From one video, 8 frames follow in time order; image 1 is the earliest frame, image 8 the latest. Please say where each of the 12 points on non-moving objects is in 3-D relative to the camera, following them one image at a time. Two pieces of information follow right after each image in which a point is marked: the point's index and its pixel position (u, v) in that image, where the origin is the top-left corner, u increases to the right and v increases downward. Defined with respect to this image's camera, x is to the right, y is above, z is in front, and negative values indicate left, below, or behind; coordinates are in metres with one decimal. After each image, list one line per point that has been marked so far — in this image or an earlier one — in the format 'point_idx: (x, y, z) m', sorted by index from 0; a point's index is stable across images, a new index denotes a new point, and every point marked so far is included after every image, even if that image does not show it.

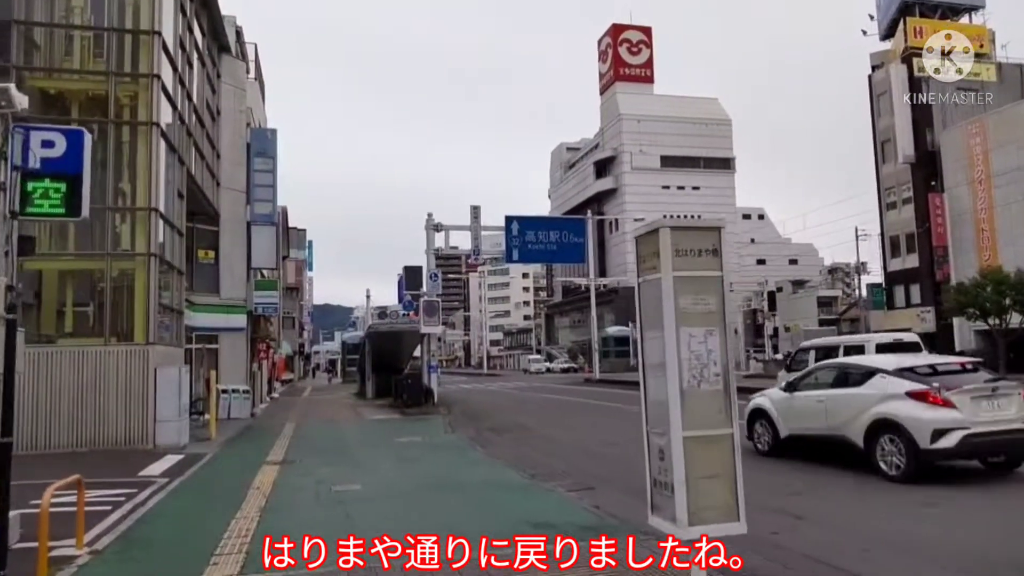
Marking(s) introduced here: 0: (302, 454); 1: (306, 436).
0: (-4.2, -3.4, +16.0) m
1: (-5.3, -3.7, +19.9) m
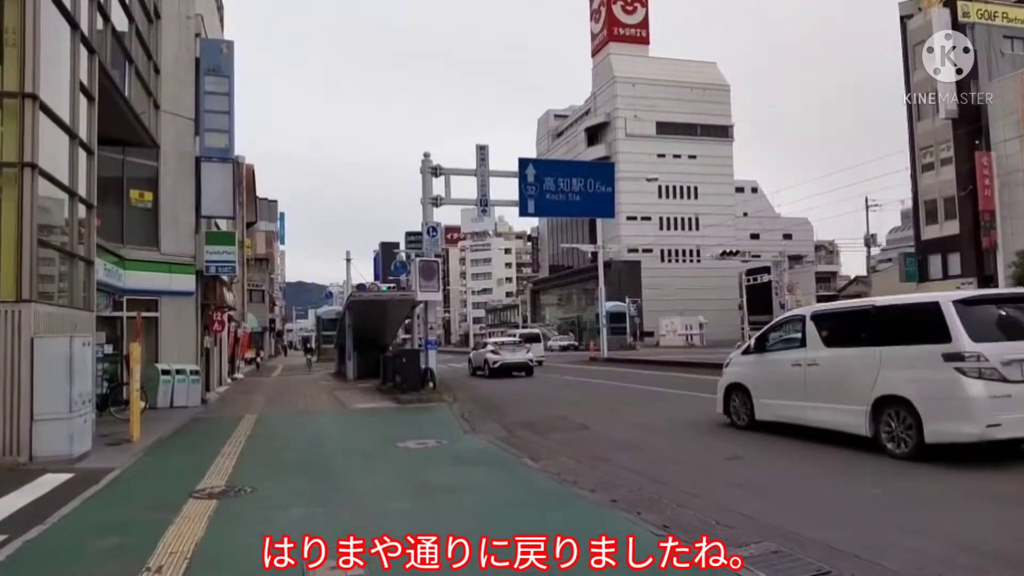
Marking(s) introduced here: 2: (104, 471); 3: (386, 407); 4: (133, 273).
0: (-3.3, -2.4, +10.5) m
1: (-4.5, -2.6, +14.4) m
2: (-5.4, -2.4, +10.5) m
3: (-3.1, -3.0, +19.5) m
4: (-9.4, +0.4, +19.5) m
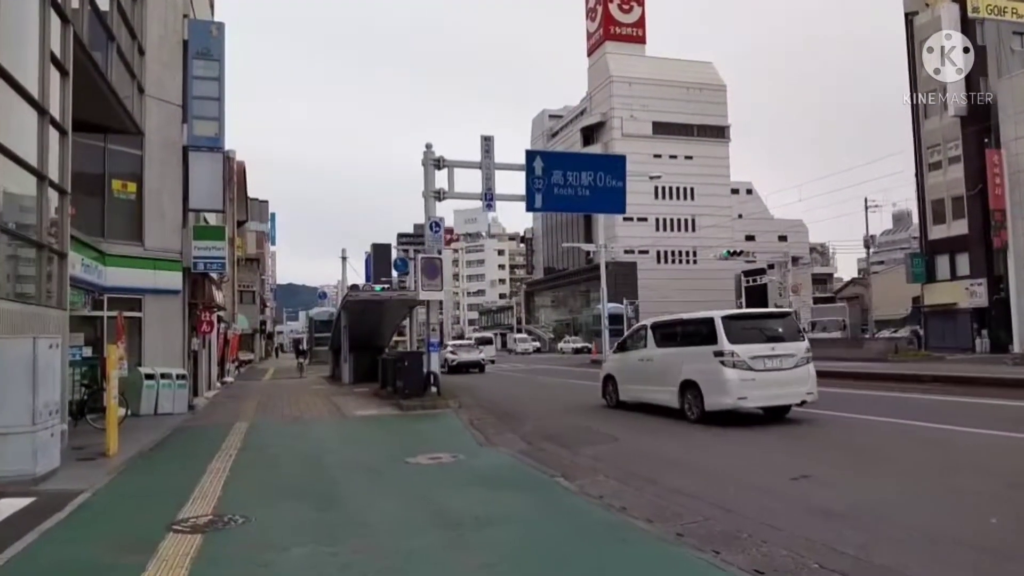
0: (-3.0, -2.4, +9.2) m
1: (-4.2, -2.6, +13.0) m
2: (-5.1, -2.4, +9.1) m
3: (-2.9, -2.9, +18.2) m
4: (-9.2, +0.4, +18.1) m
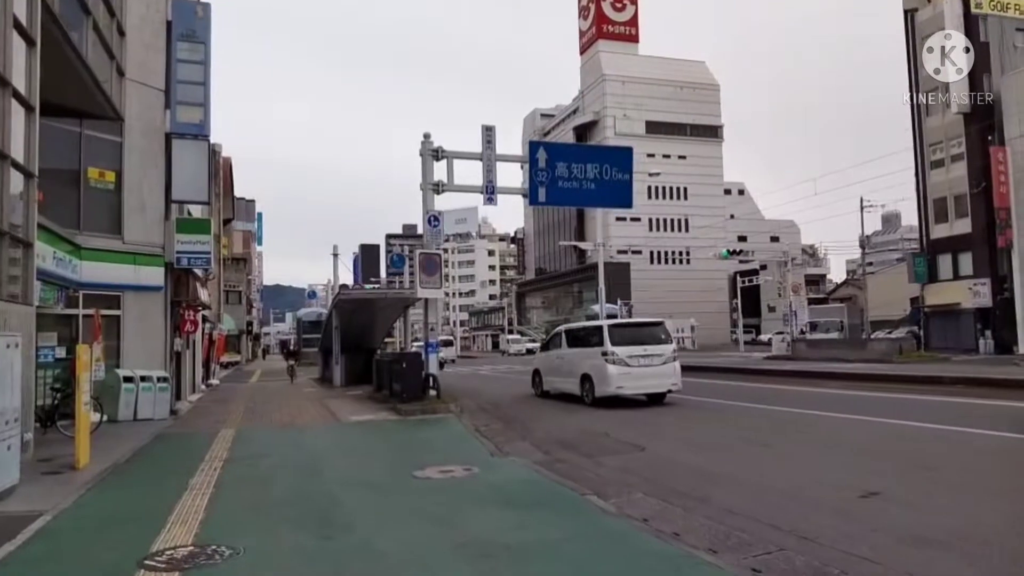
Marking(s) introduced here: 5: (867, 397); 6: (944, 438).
0: (-2.7, -2.3, +8.0) m
1: (-4.0, -2.5, +11.8) m
2: (-4.8, -2.3, +7.9) m
3: (-2.8, -2.8, +17.0) m
4: (-9.0, +0.5, +16.8) m
5: (+8.9, -2.7, +19.8) m
6: (+6.9, -2.4, +12.6) m
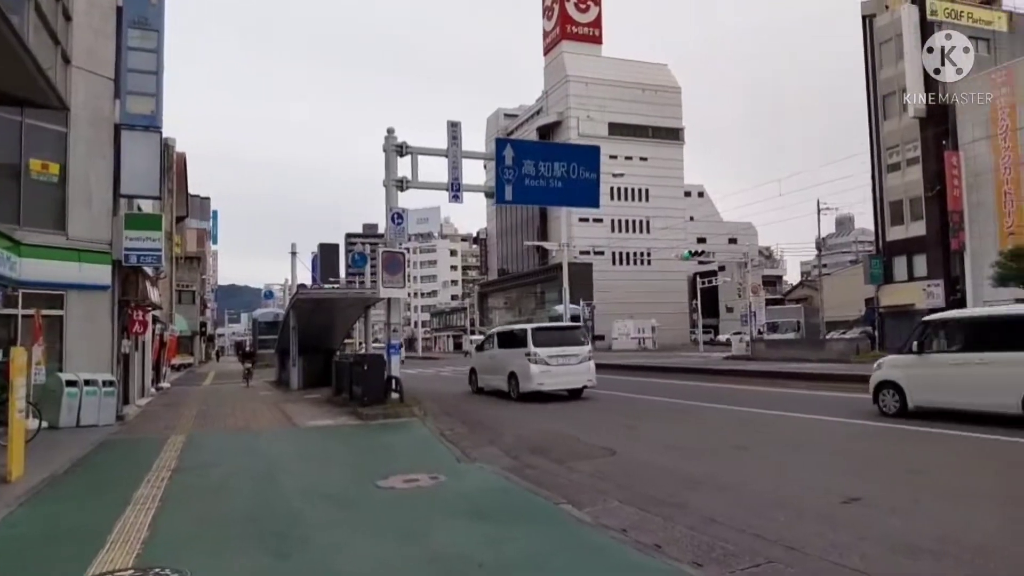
0: (-3.0, -2.2, +7.4) m
1: (-4.4, -2.5, +11.1) m
2: (-5.1, -2.2, +7.2) m
3: (-3.5, -2.8, +16.4) m
4: (-9.7, +0.5, +15.8) m
5: (+8.0, -2.7, +19.7) m
6: (+6.4, -2.4, +12.4) m
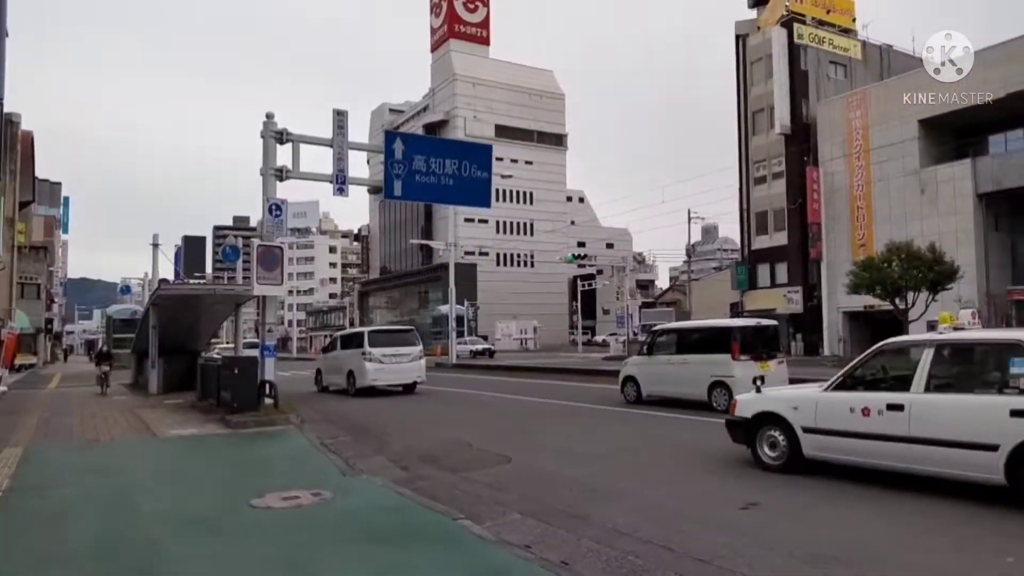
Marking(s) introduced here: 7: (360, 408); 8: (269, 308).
0: (-3.8, -2.2, +6.2) m
1: (-5.9, -2.4, +9.7) m
2: (-5.9, -2.1, +5.7) m
3: (-5.7, -2.7, +15.0) m
4: (-11.7, +0.7, +13.6) m
5: (+5.2, -2.9, +20.0) m
6: (+4.7, -2.5, +12.6) m
7: (-3.6, -3.0, +19.4) m
8: (-6.0, -0.5, +19.2) m
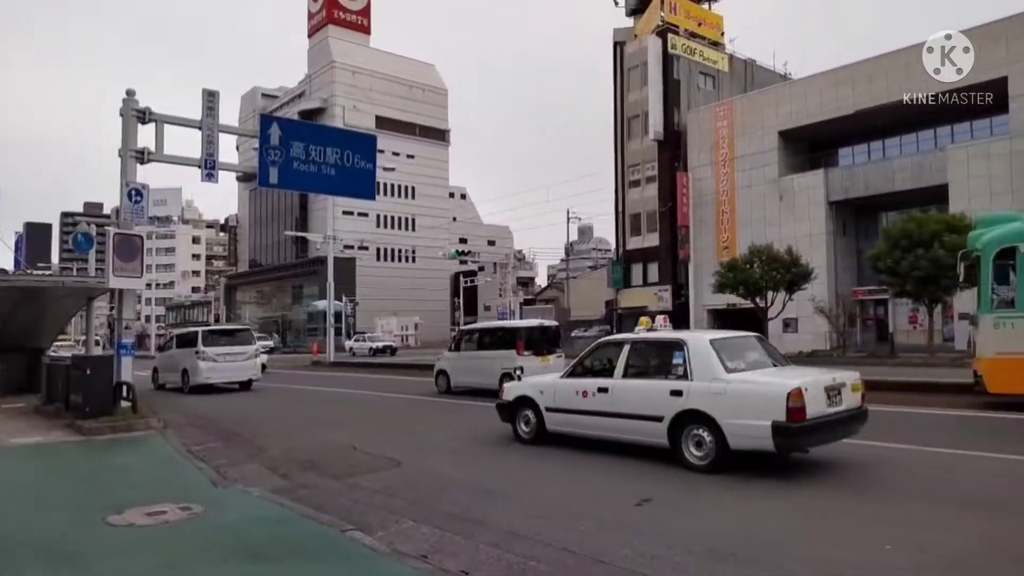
0: (-4.5, -2.1, +5.1) m
1: (-7.1, -2.2, +8.2) m
2: (-6.5, -2.0, +4.3) m
3: (-7.7, -2.6, +13.5) m
4: (-13.4, +1.0, +11.2) m
5: (+2.3, -2.8, +20.2) m
6: (+2.9, -2.4, +12.7) m
7: (-6.3, -2.8, +18.2) m
8: (-8.6, -0.3, +17.6) m
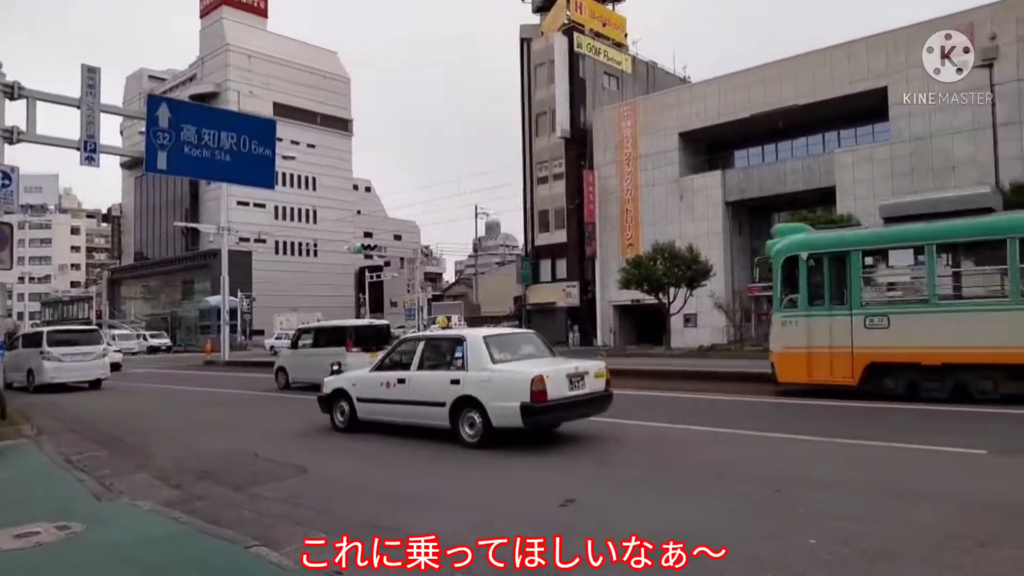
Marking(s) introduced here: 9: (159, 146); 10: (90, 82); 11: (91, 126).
0: (-4.9, -2.0, +4.0) m
1: (-7.8, -2.1, +6.8) m
2: (-6.7, -1.9, +3.0) m
3: (-9.1, -2.5, +12.0) m
4: (-14.4, +1.1, +8.9) m
5: (0.0, -2.7, +19.8) m
6: (+1.6, -2.3, +12.5) m
7: (-8.2, -2.7, +16.8) m
8: (-10.5, -0.2, +16.0) m
9: (-8.1, +3.3, +18.2) m
10: (-9.2, +4.5, +17.3) m
11: (-9.2, +3.5, +17.3) m
